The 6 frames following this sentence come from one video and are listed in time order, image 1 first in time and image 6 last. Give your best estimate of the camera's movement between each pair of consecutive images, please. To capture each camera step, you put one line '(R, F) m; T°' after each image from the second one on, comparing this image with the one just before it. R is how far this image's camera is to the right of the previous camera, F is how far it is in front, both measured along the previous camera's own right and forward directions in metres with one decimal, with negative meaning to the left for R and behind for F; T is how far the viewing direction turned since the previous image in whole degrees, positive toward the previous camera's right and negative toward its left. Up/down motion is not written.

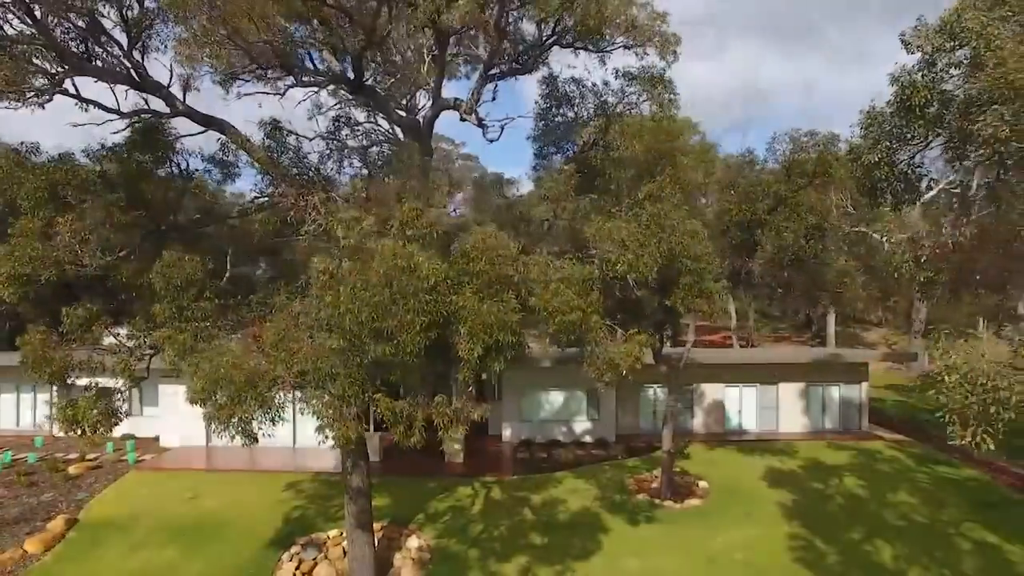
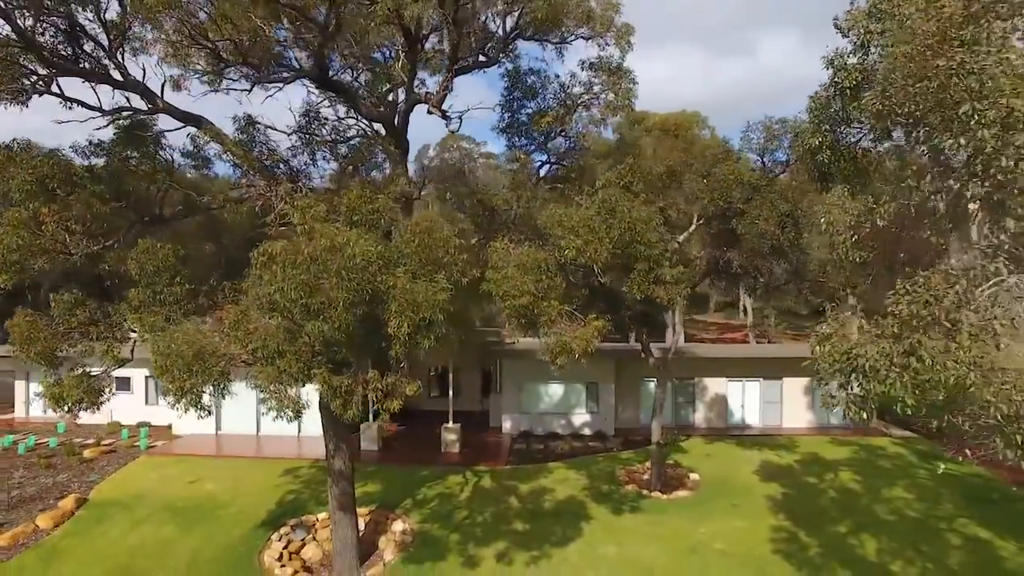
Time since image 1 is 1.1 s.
(+1.2, -0.2) m; -3°
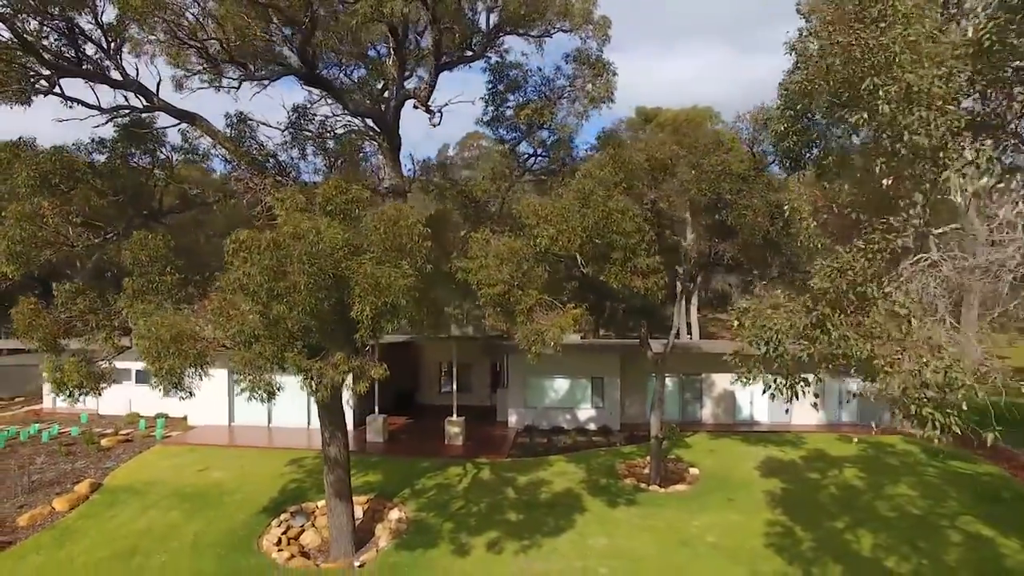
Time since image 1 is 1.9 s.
(+0.8, -0.2) m; -3°
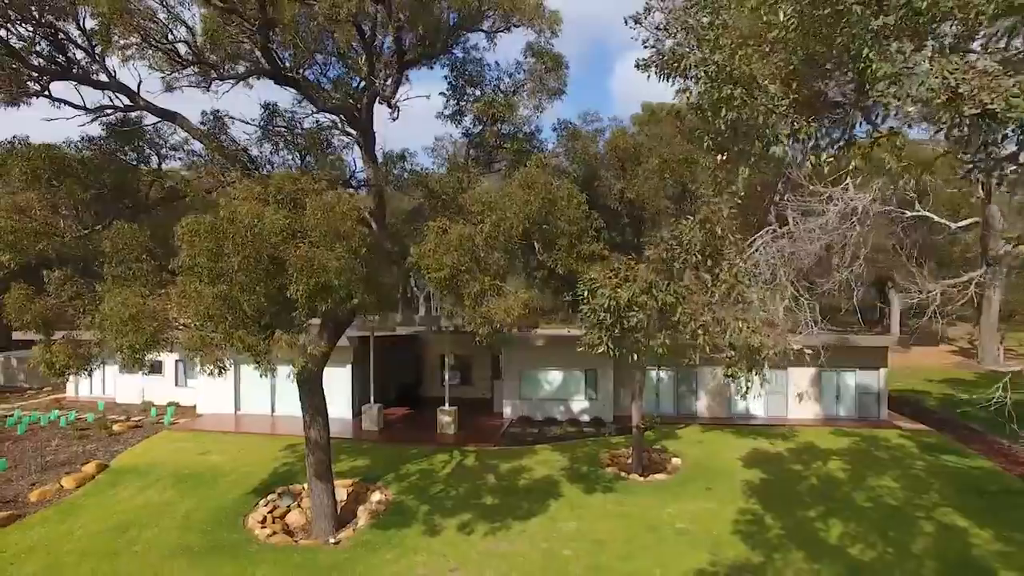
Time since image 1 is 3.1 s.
(+1.3, -0.4) m; -3°
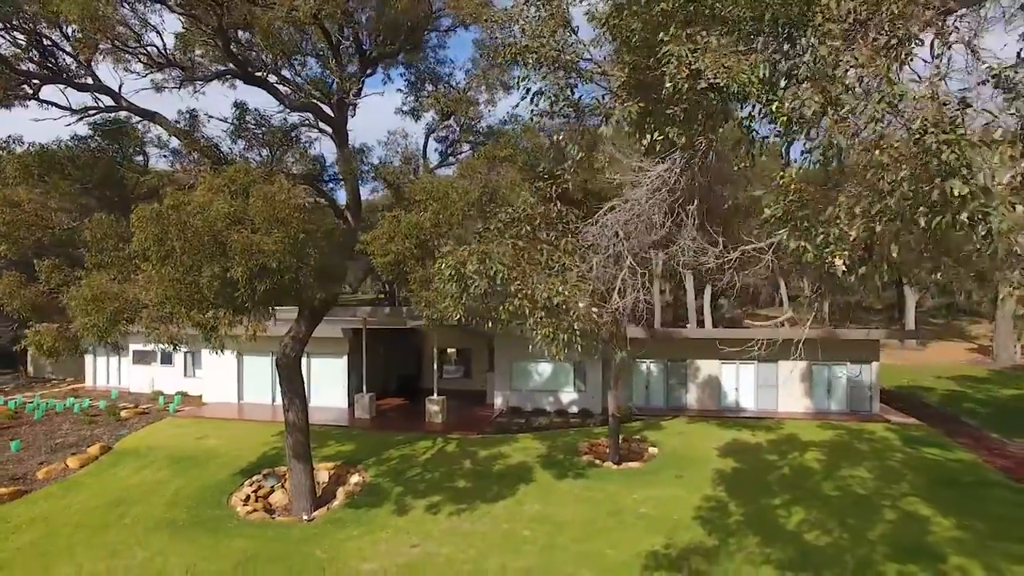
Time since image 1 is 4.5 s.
(+1.4, -0.4) m; -3°
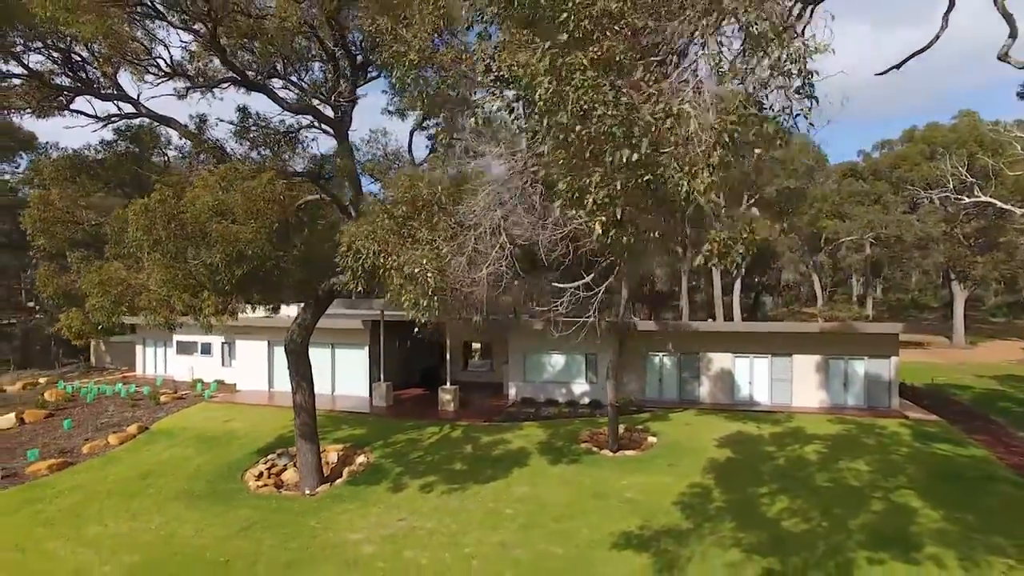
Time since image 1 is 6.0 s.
(+1.5, -0.5) m; -5°
